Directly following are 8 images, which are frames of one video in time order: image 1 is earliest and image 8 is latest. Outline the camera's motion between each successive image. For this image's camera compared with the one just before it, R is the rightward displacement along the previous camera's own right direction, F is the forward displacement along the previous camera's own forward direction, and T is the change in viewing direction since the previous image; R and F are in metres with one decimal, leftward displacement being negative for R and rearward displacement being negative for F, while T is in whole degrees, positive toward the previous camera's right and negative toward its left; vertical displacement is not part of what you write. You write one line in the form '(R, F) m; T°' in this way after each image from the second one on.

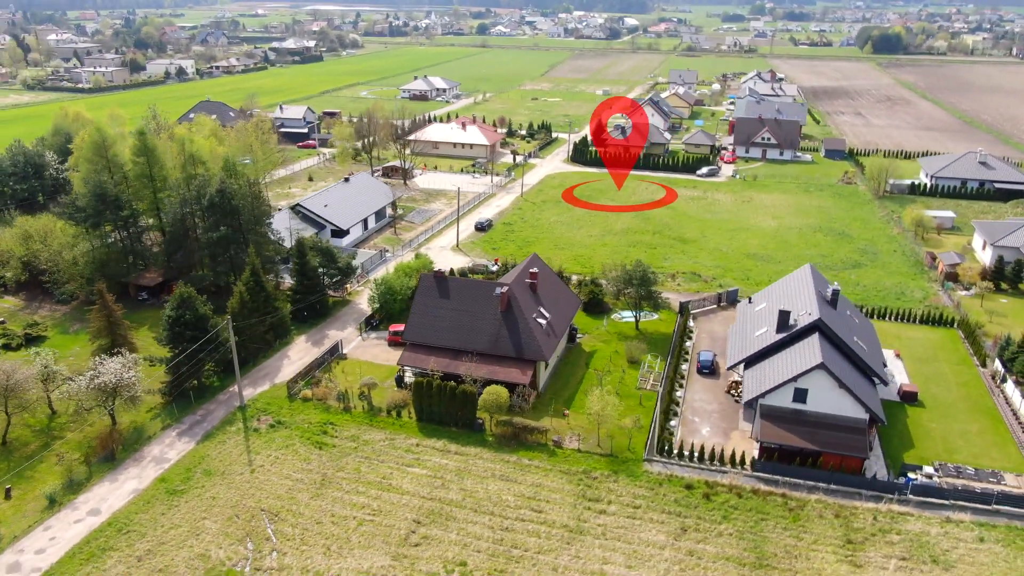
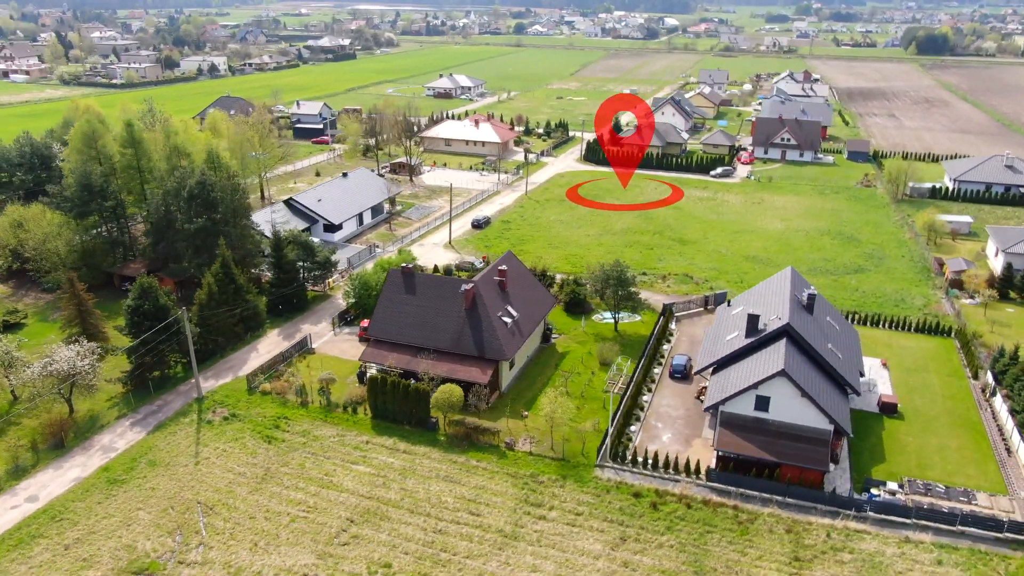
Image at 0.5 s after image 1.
(+3.7, +1.0) m; -3°
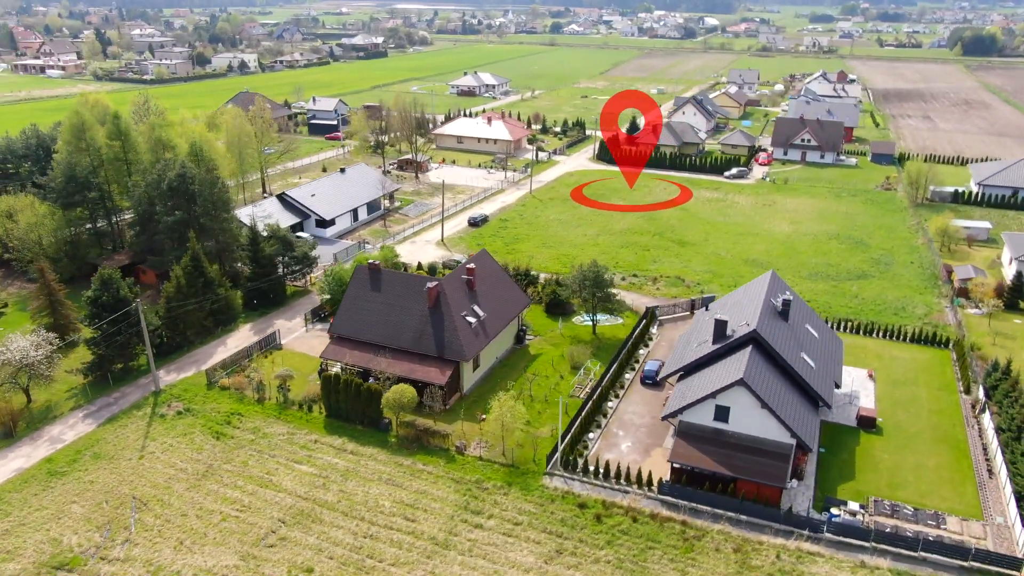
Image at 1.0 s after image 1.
(+3.6, +1.2) m; -3°
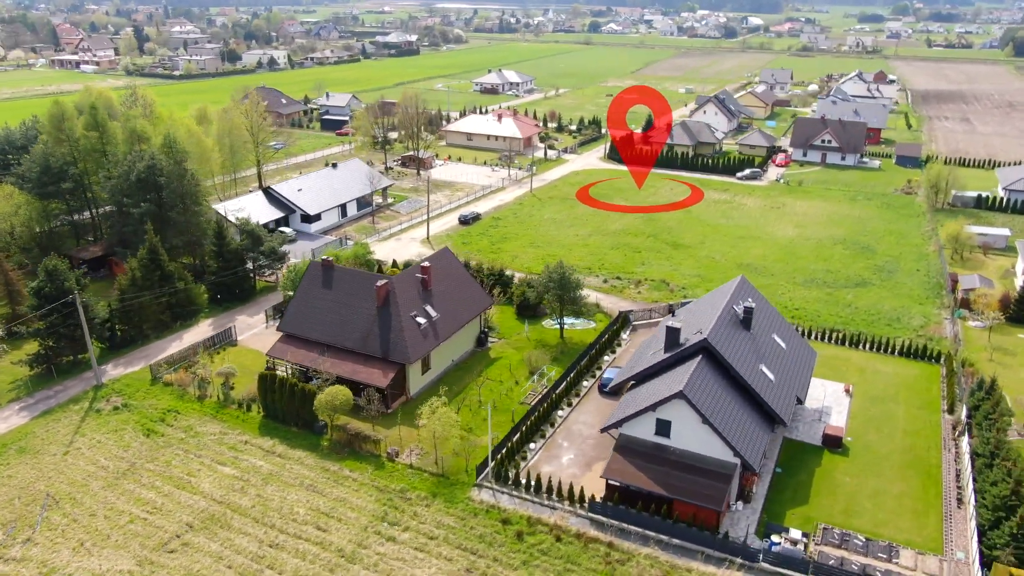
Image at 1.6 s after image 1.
(+4.1, +1.8) m; -3°
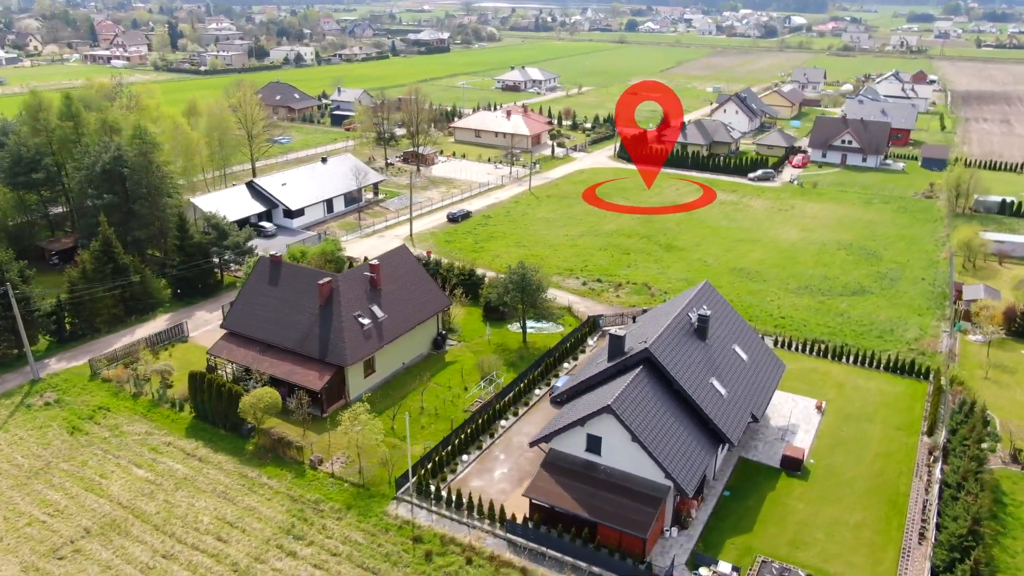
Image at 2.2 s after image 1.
(+4.0, +2.1) m; -3°
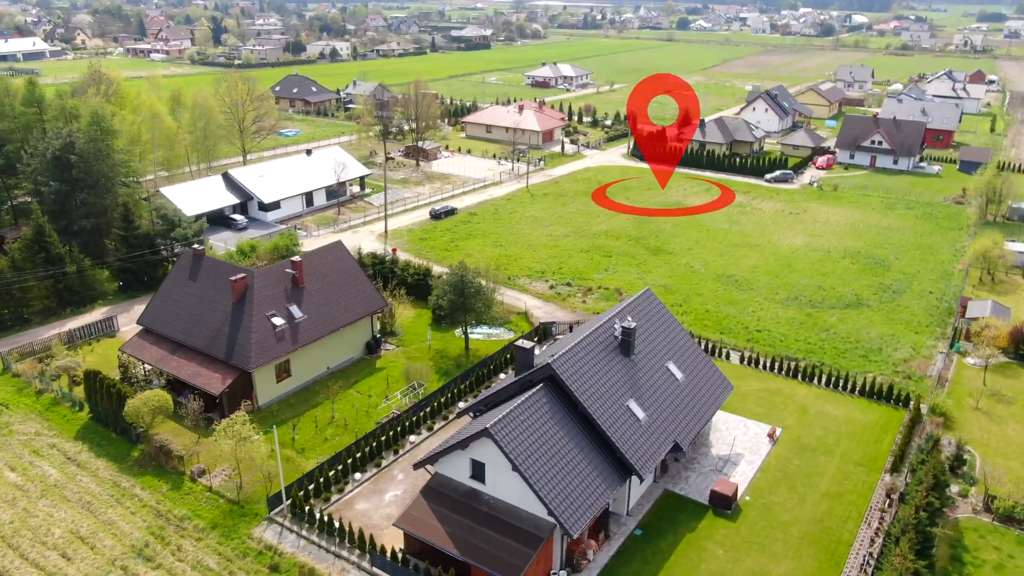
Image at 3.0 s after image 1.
(+5.1, +3.1) m; -4°
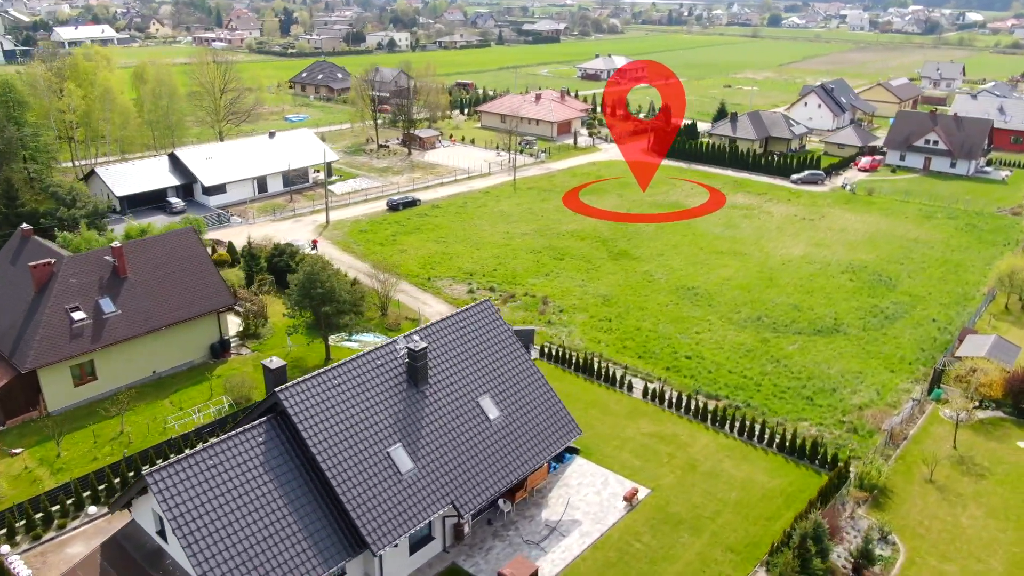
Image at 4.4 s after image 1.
(+8.6, +6.3) m; -7°
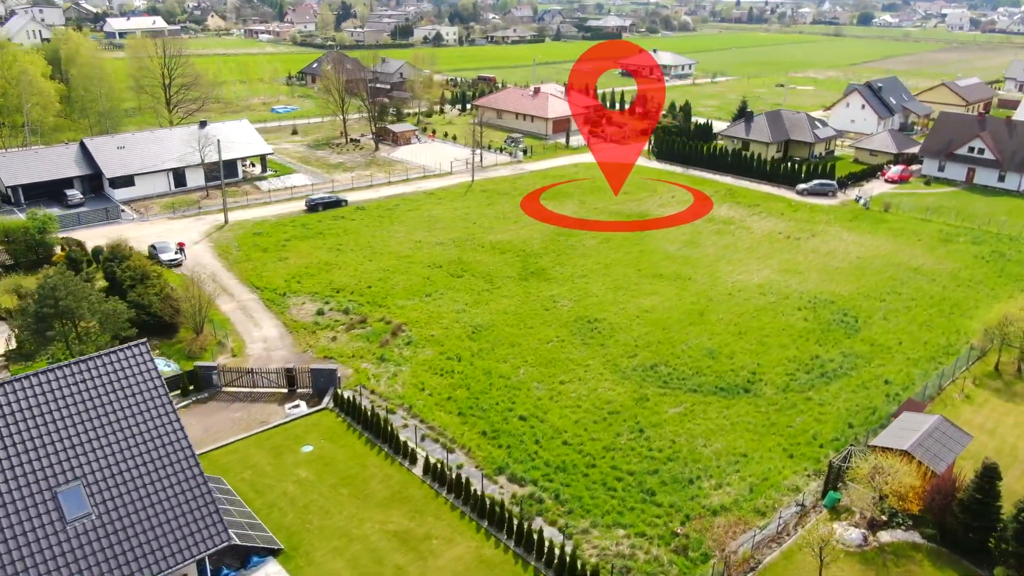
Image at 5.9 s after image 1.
(+8.9, +7.1) m; -6°
